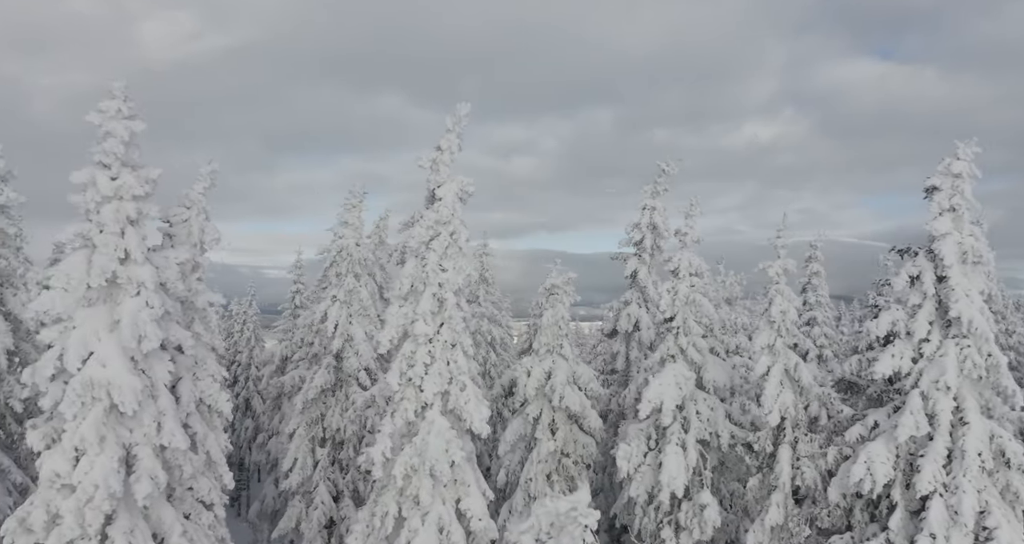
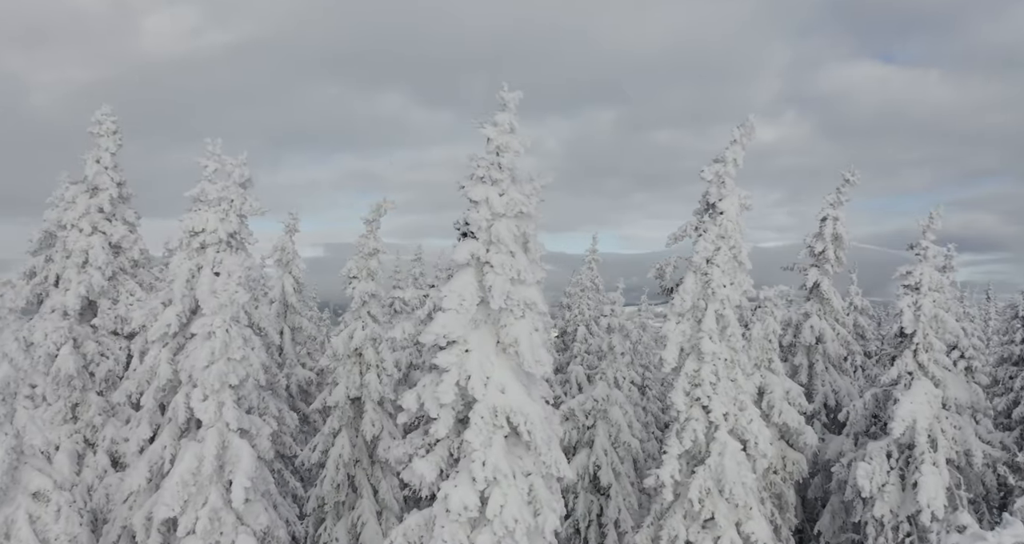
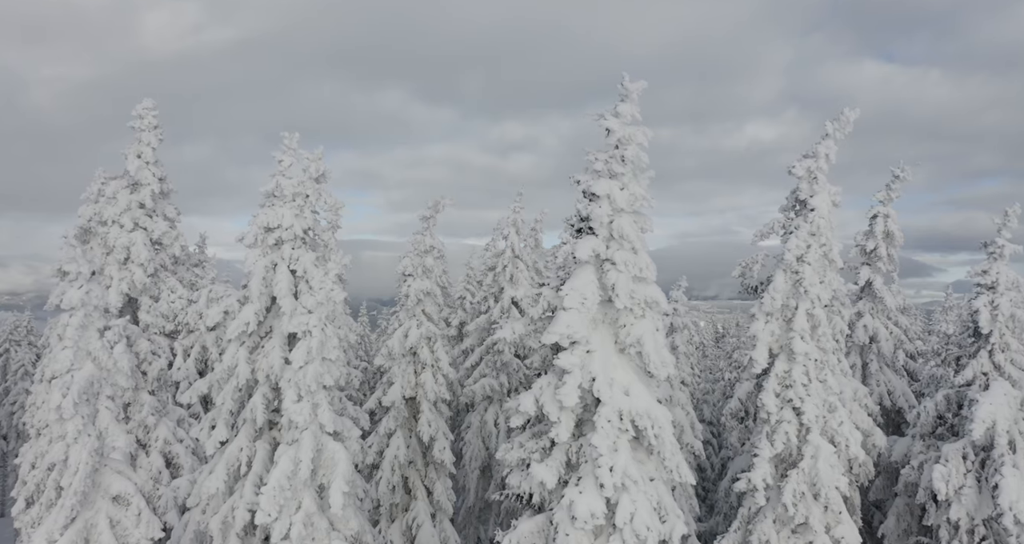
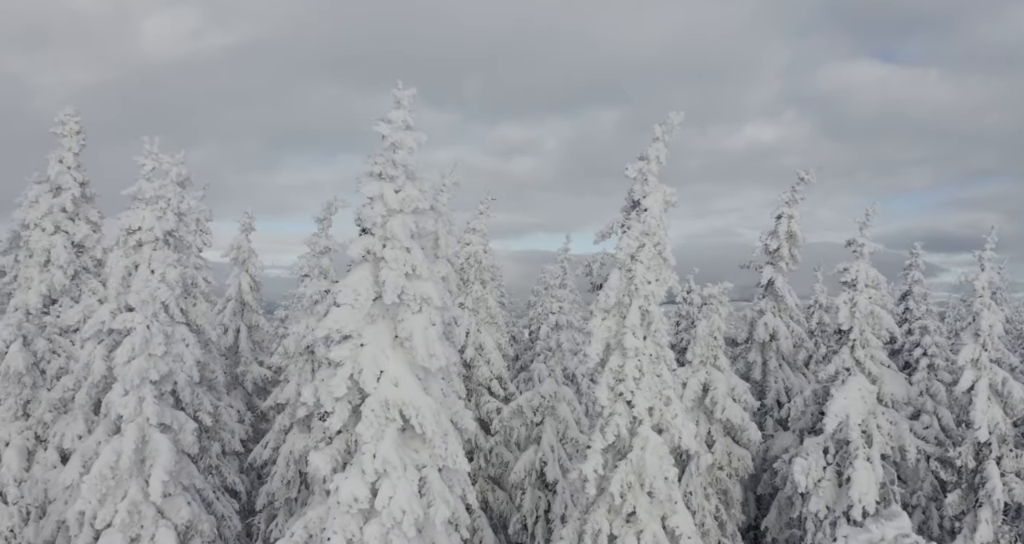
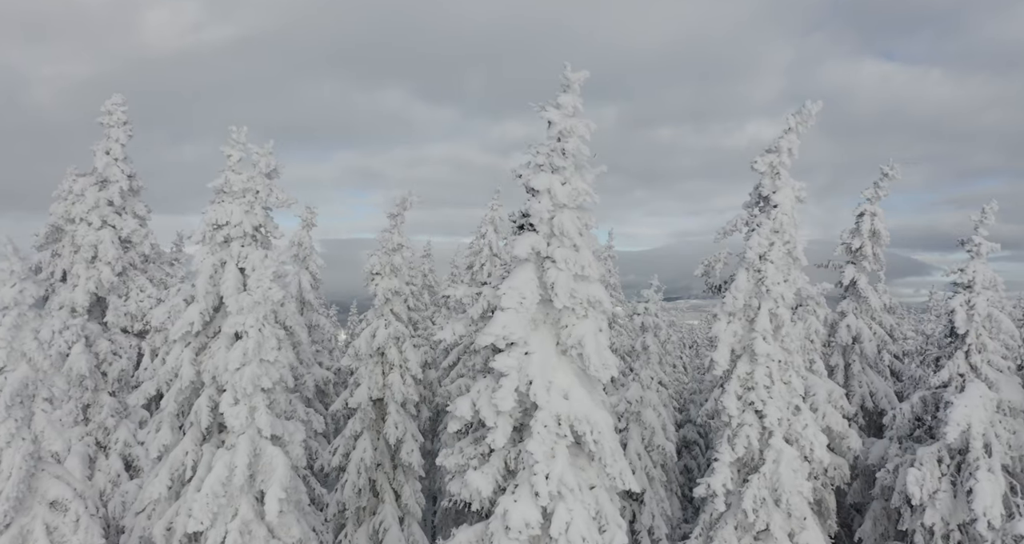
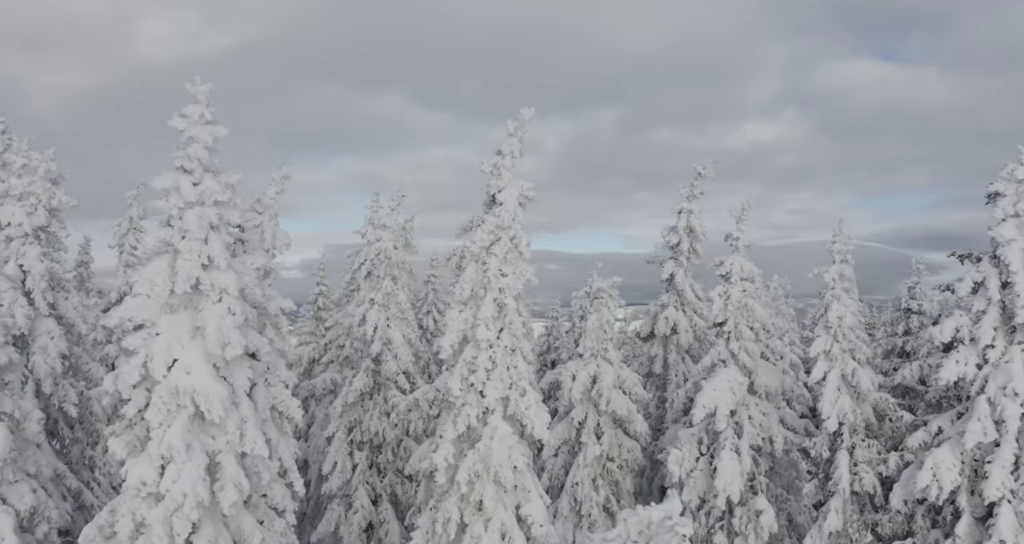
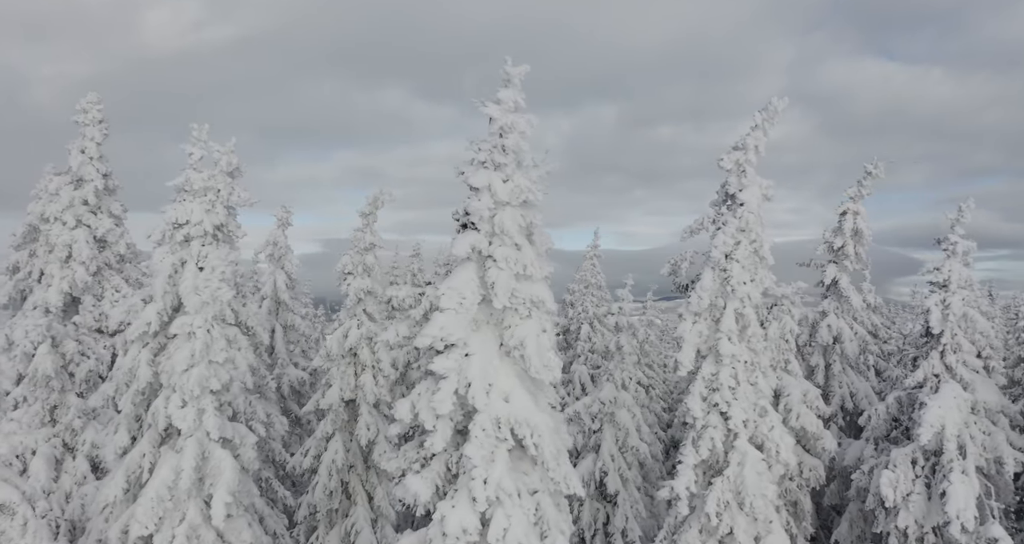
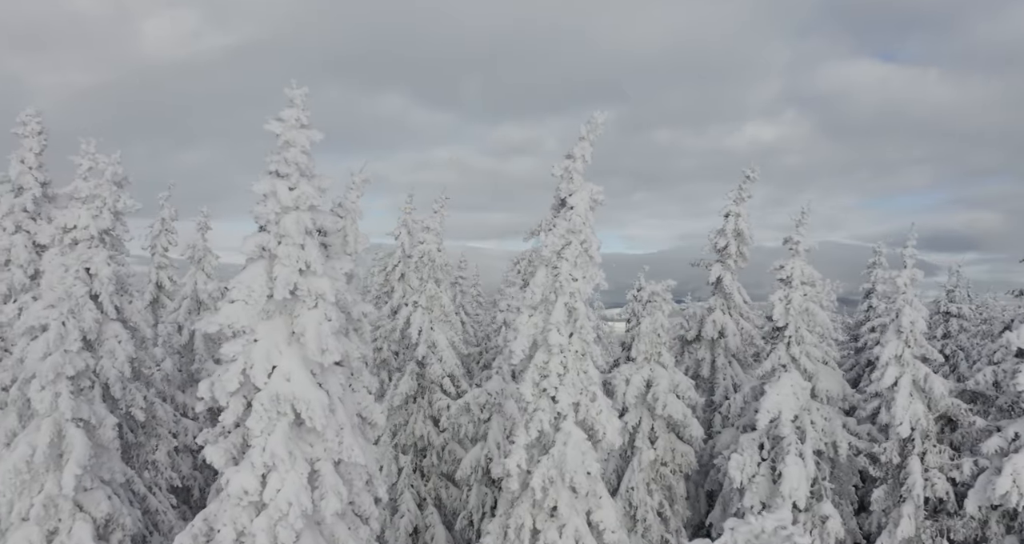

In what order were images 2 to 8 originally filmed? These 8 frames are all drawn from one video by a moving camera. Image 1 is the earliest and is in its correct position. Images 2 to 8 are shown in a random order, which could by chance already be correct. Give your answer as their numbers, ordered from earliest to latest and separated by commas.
6, 8, 4, 2, 3, 5, 7
